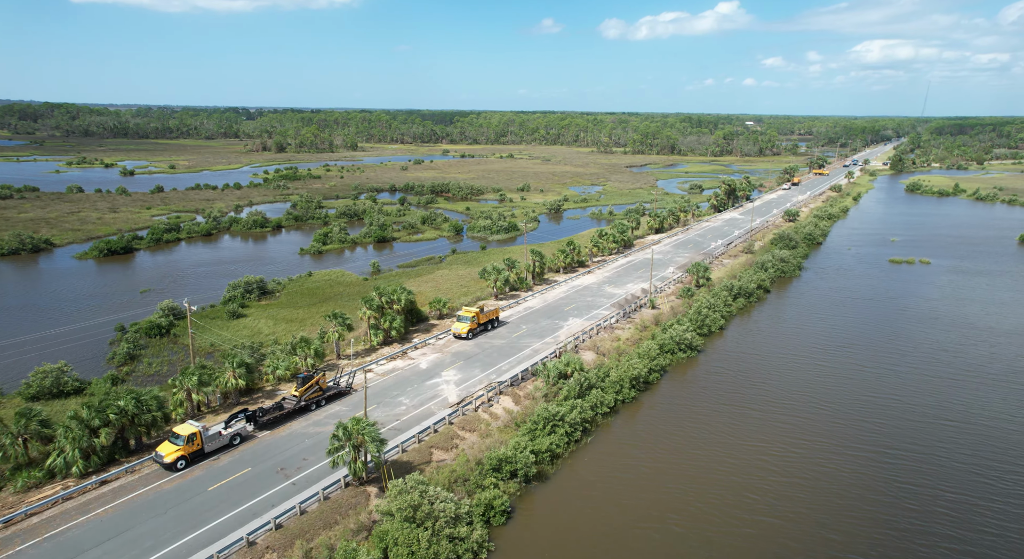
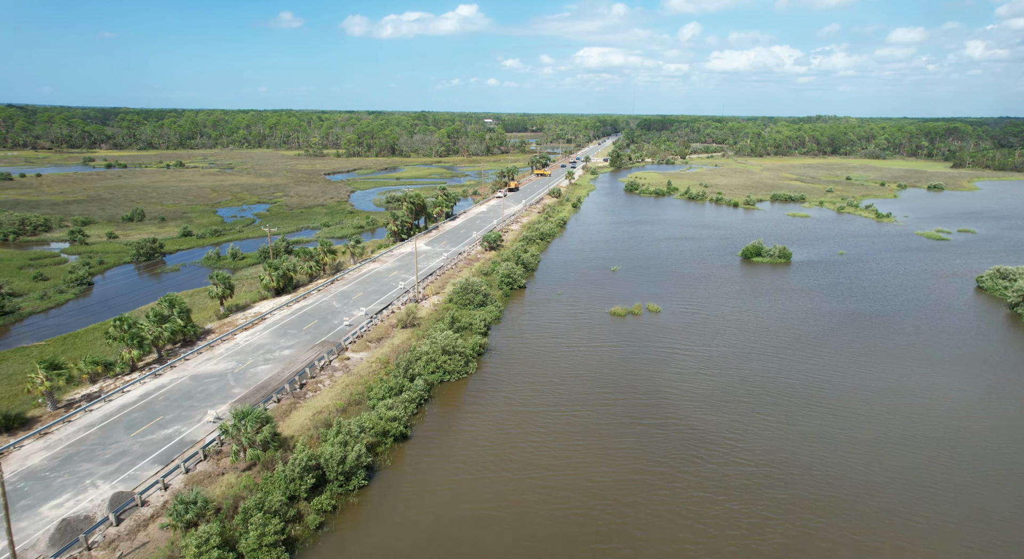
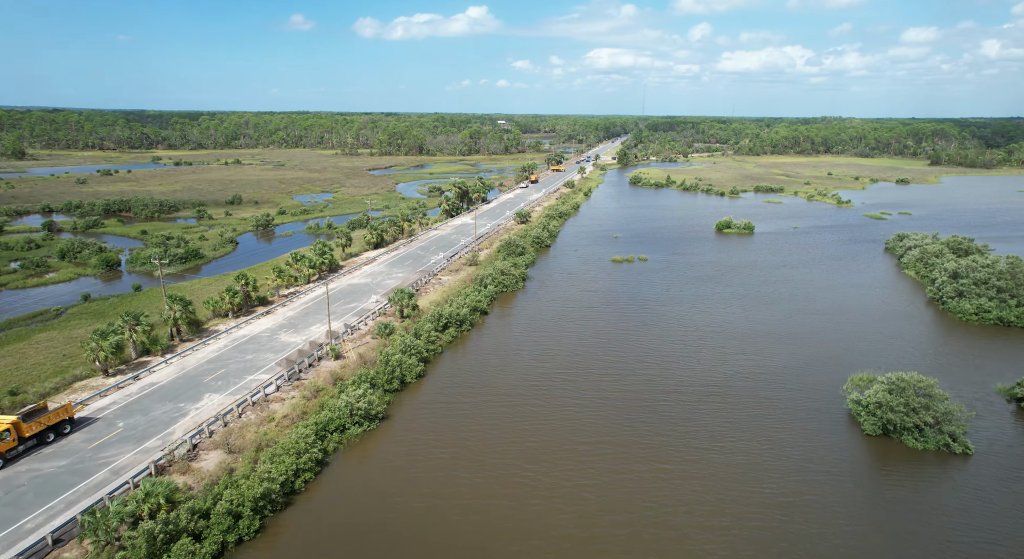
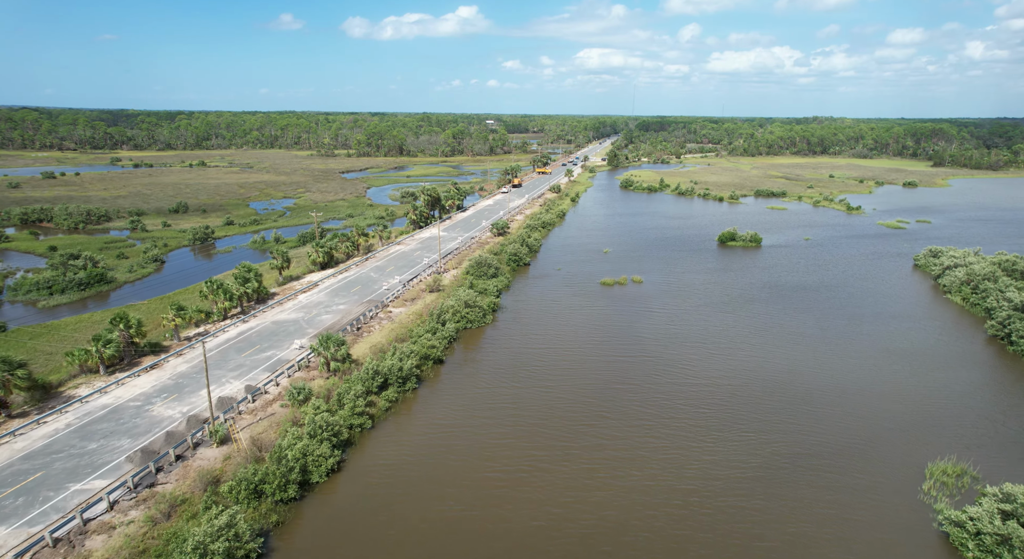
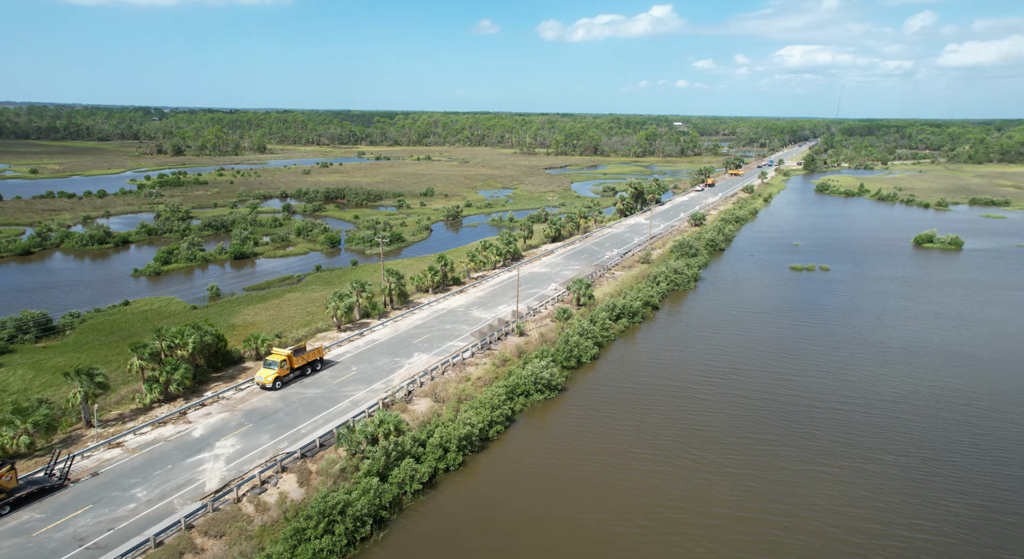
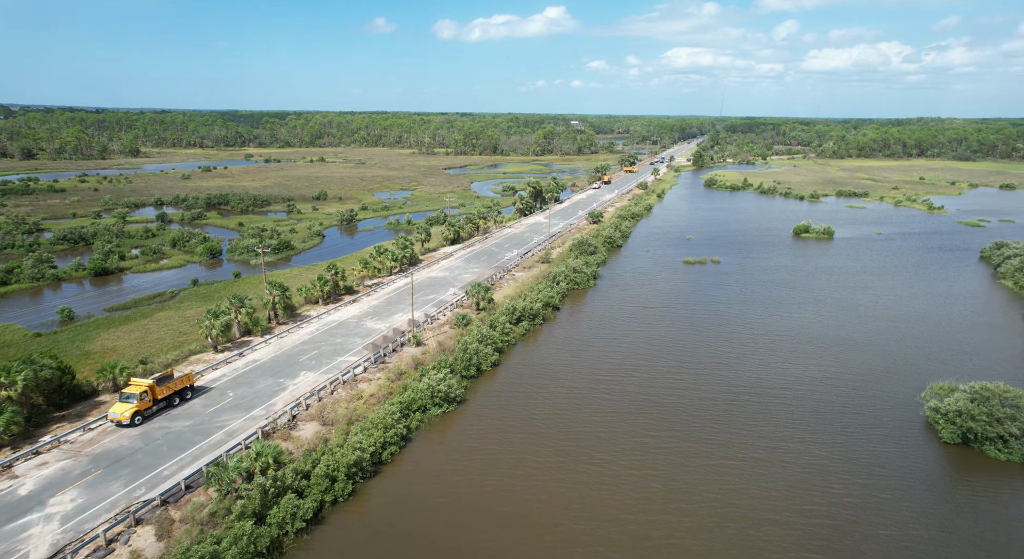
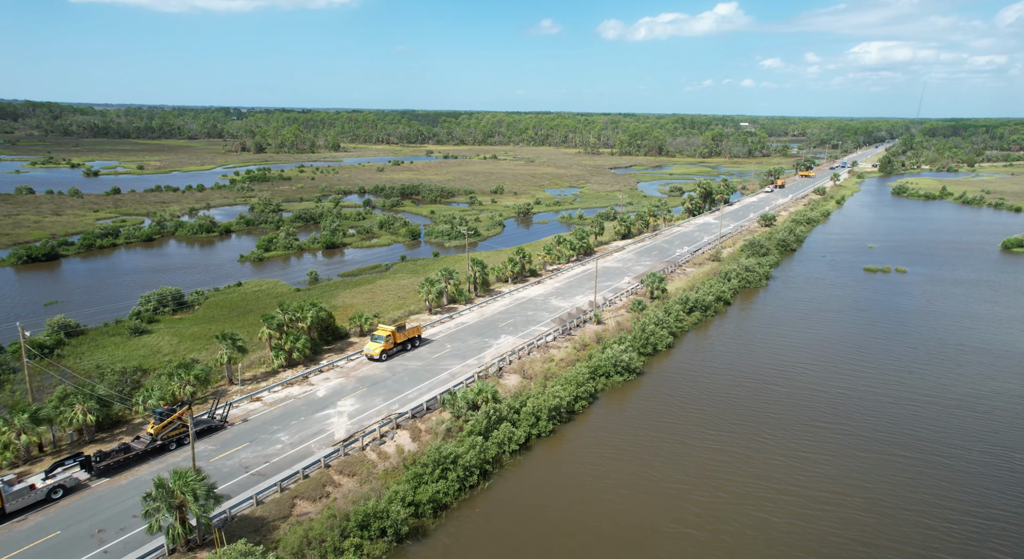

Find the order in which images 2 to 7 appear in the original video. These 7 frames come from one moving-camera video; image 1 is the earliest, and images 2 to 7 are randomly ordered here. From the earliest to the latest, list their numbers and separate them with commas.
7, 5, 6, 3, 4, 2
